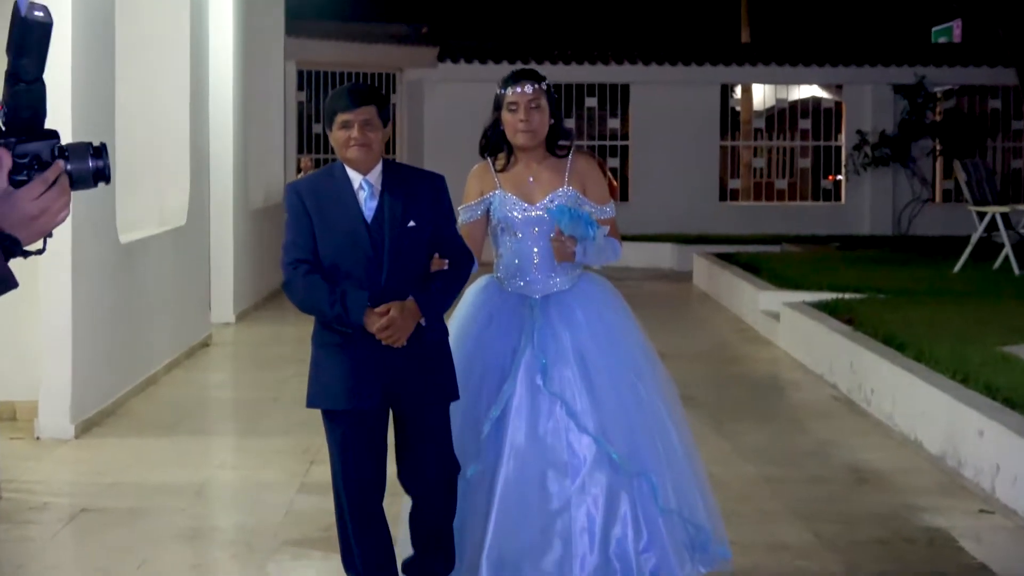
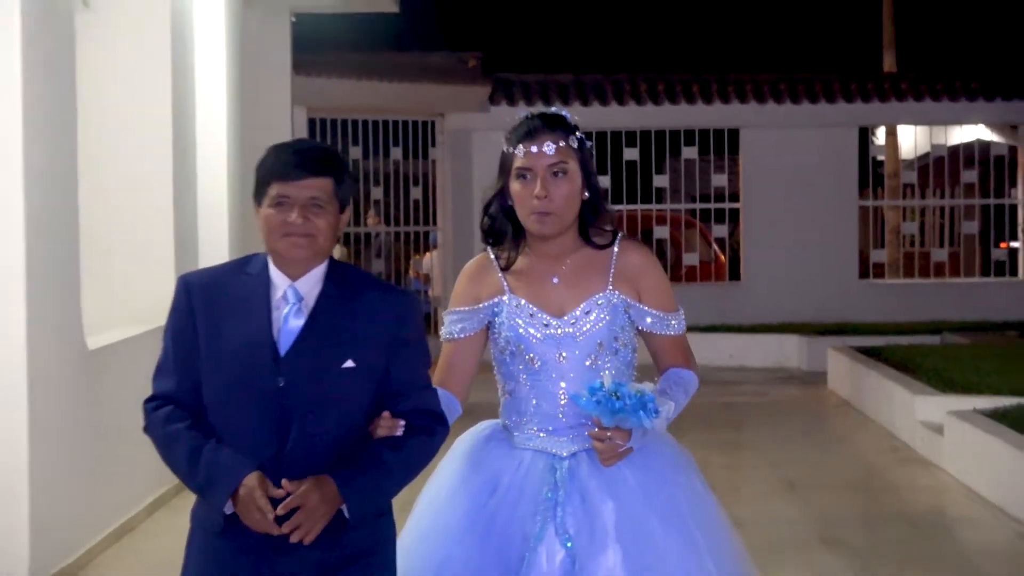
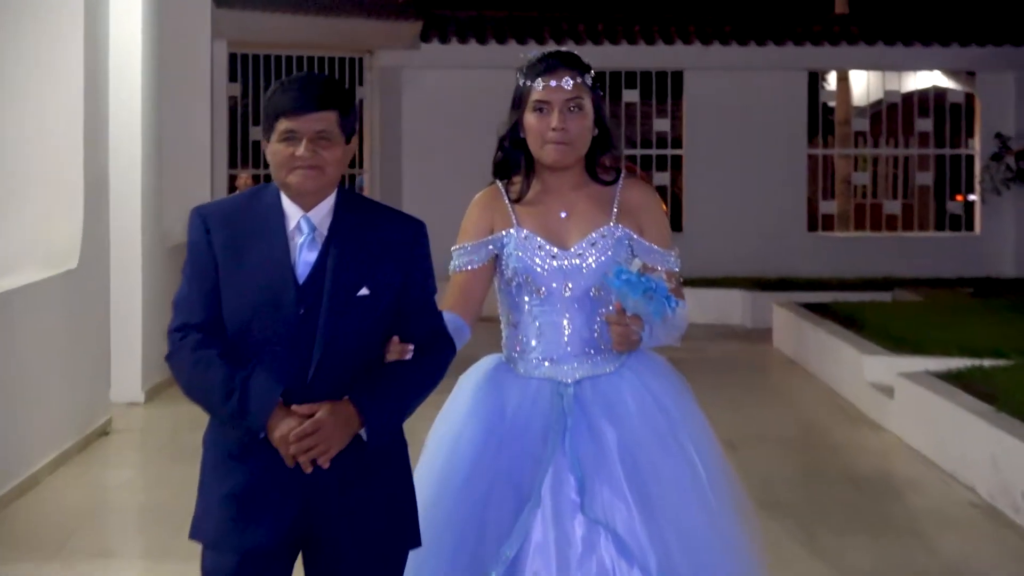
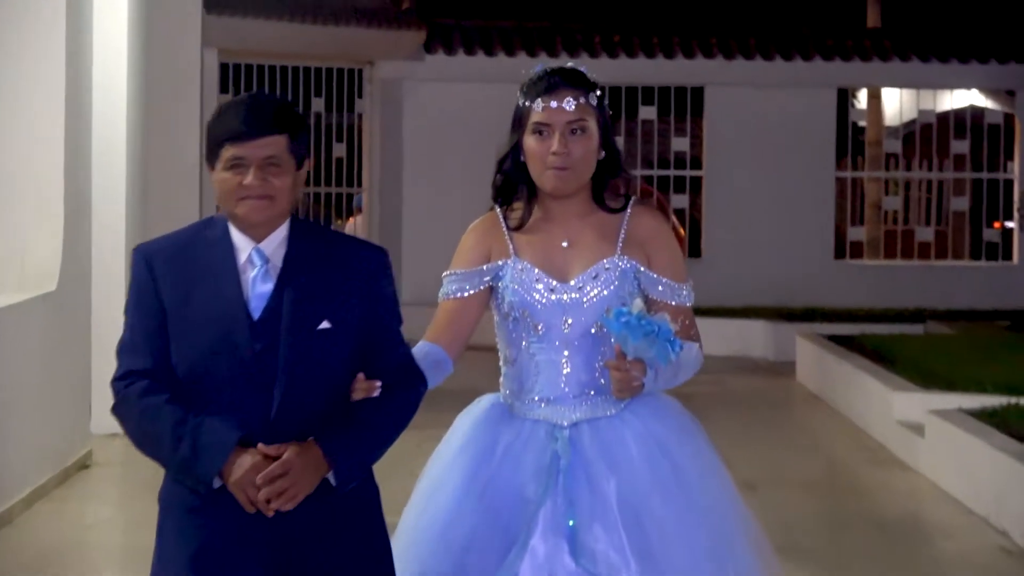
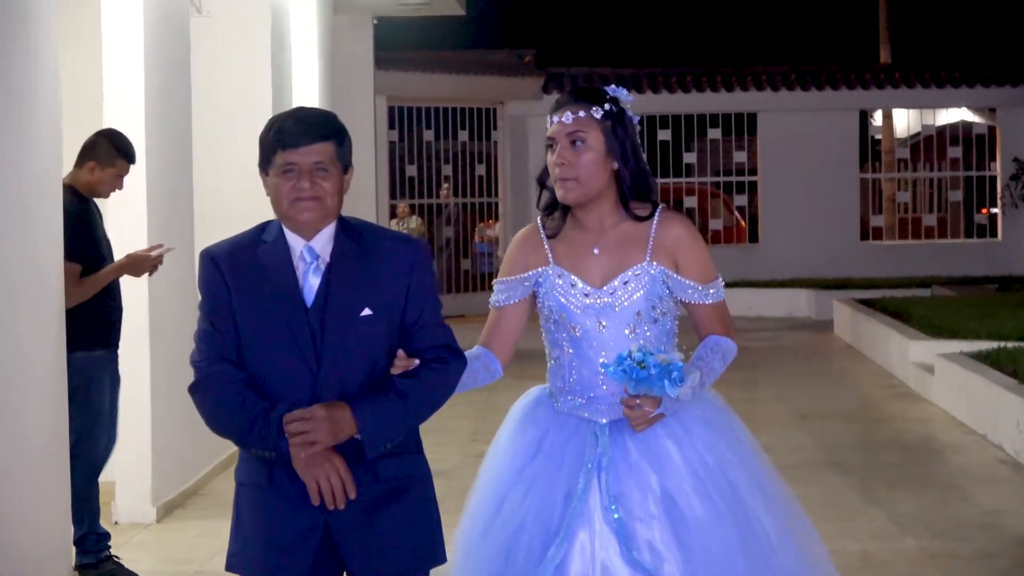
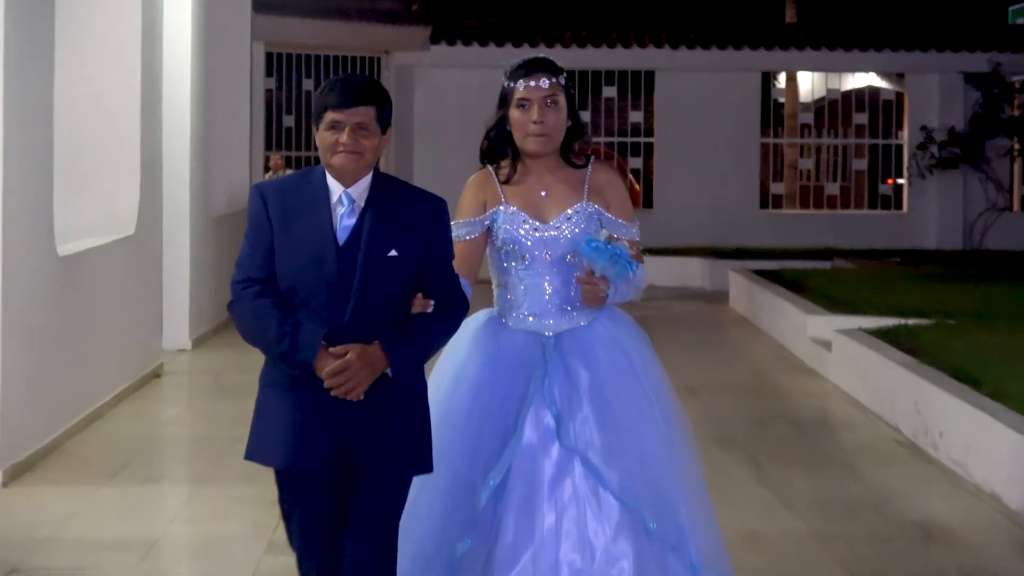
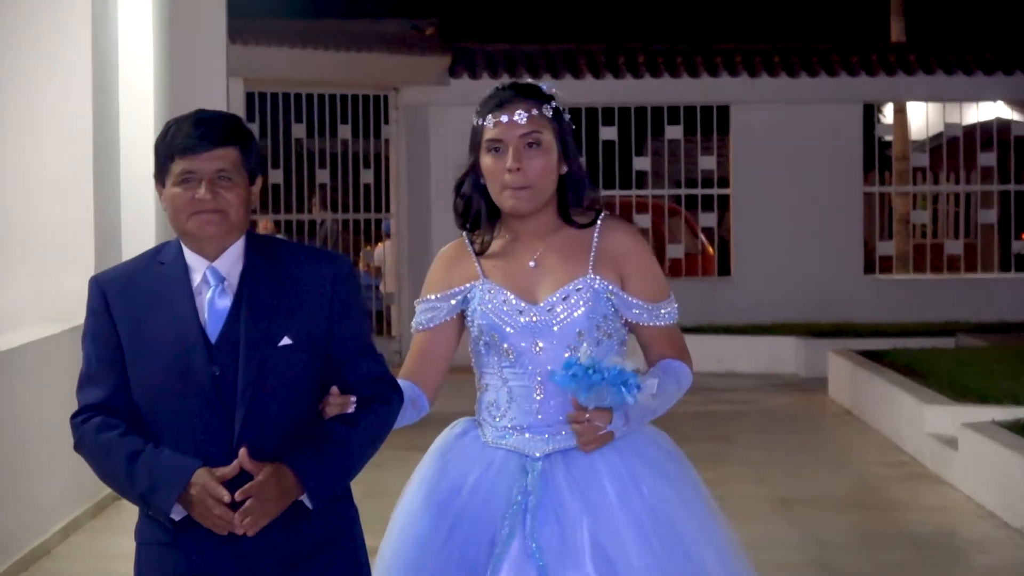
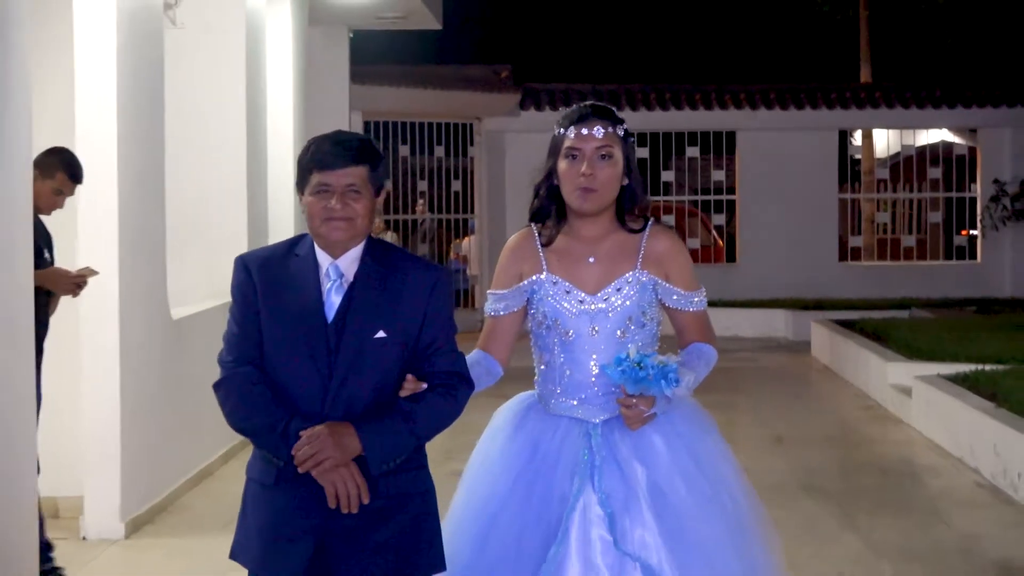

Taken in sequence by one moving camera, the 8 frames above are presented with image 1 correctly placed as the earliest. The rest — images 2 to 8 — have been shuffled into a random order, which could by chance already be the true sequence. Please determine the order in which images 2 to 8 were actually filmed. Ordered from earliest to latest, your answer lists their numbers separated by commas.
6, 3, 4, 7, 2, 8, 5
